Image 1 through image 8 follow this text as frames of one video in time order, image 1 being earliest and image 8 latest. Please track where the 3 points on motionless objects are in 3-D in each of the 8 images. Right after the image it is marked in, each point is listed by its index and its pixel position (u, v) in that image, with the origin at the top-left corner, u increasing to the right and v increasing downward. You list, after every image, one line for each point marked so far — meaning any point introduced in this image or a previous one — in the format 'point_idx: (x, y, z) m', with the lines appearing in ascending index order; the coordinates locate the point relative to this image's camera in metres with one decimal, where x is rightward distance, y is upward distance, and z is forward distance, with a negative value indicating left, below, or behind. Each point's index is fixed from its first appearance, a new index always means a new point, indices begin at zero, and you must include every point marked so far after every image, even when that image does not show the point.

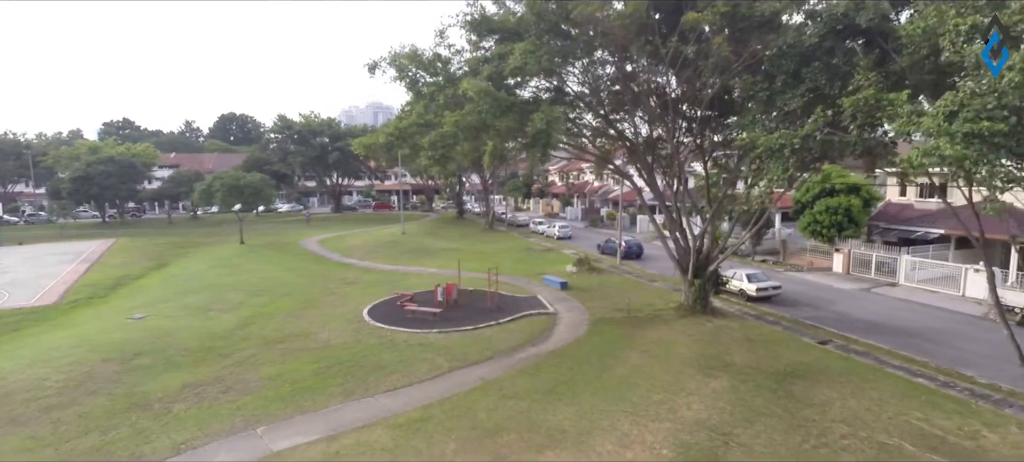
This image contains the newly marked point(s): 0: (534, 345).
0: (+0.7, -3.9, +18.0) m
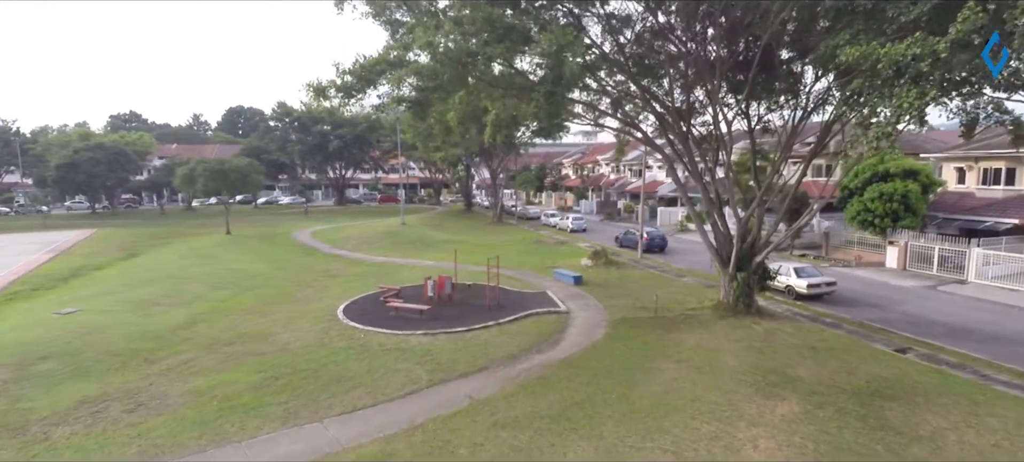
0: (+0.7, -3.3, +14.3) m
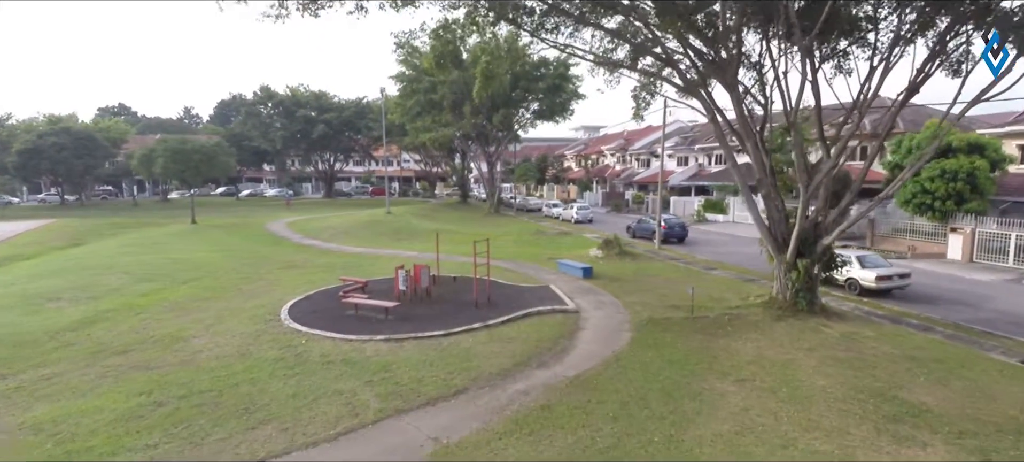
0: (+0.6, -2.6, +10.2) m
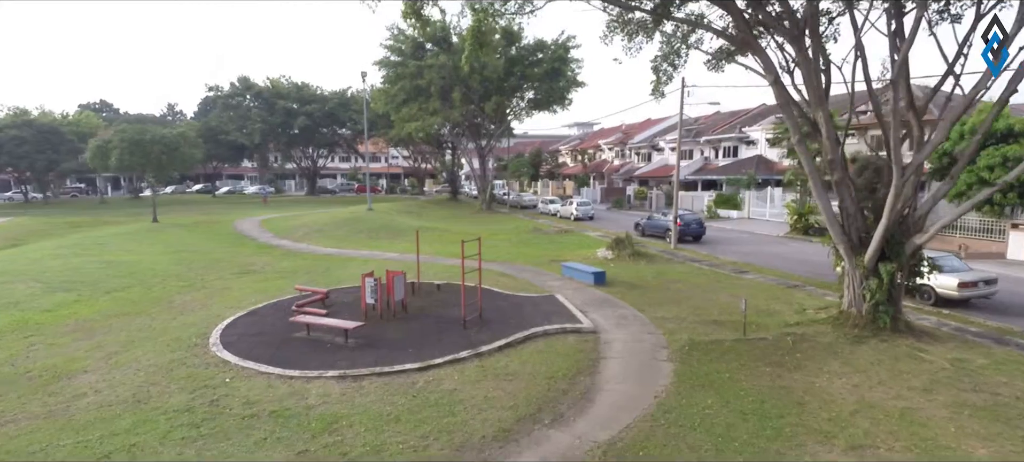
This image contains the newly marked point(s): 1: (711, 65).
0: (+0.6, -2.5, +7.0) m
1: (+5.9, +4.9, +15.9) m
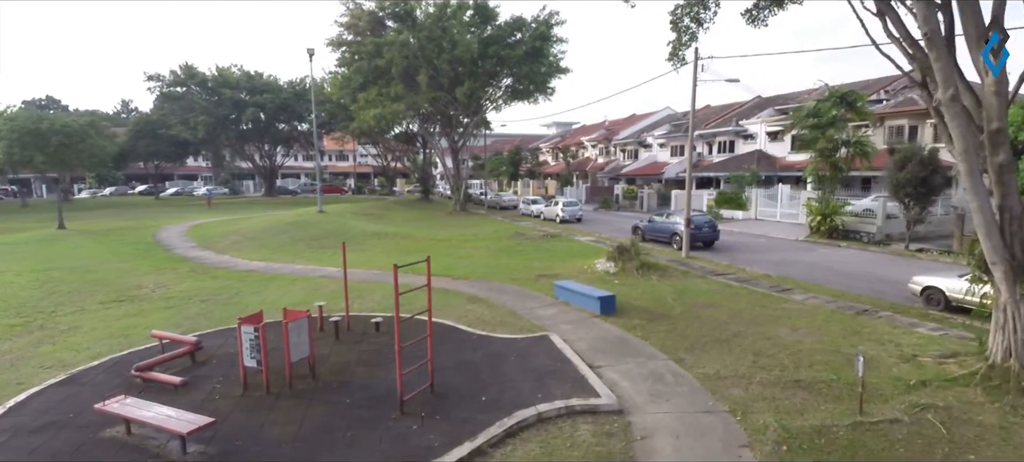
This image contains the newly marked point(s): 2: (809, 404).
0: (+0.4, -2.7, +2.8) m
1: (+5.3, +4.8, +11.8) m
2: (+3.9, -2.2, +7.0) m
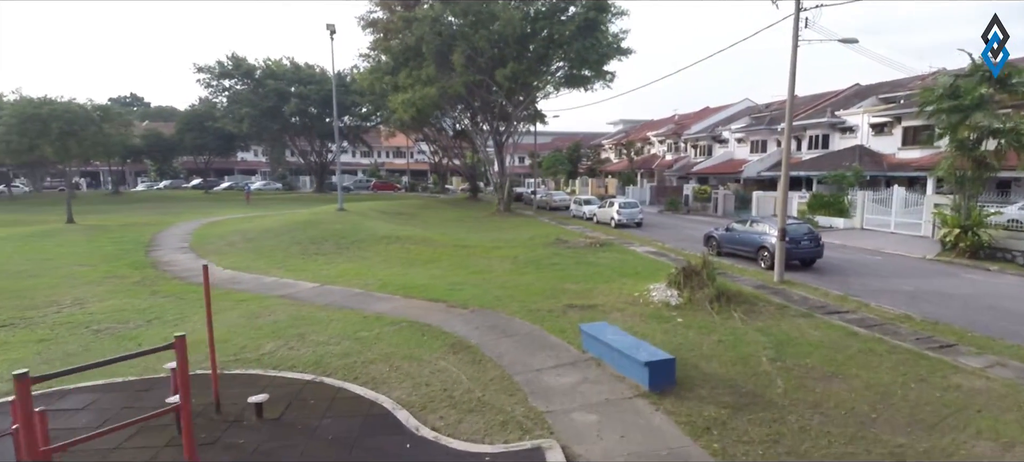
0: (-0.7, -3.0, -1.3) m
1: (+5.4, +4.4, +7.1) m
2: (+3.3, -2.6, +2.5) m
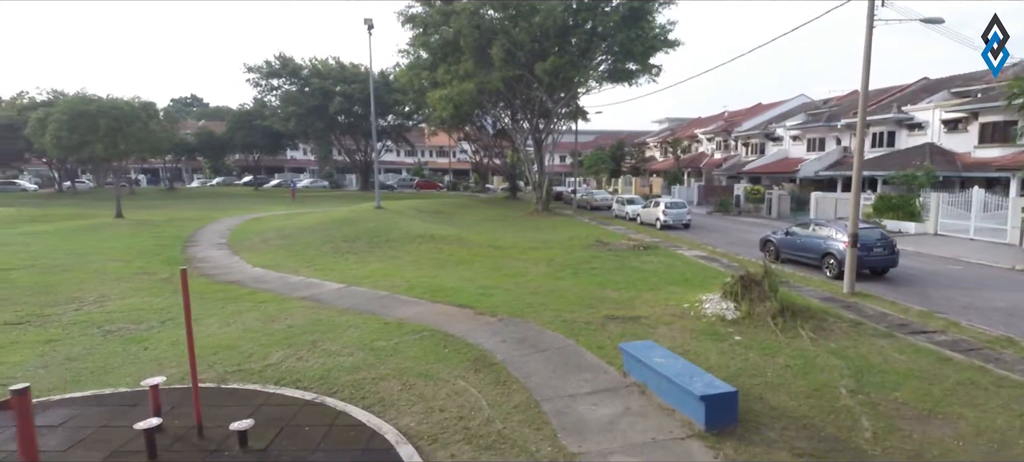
0: (-1.0, -3.0, -2.2) m
1: (+5.8, +4.3, +5.7) m
2: (+3.2, -2.7, +1.3) m
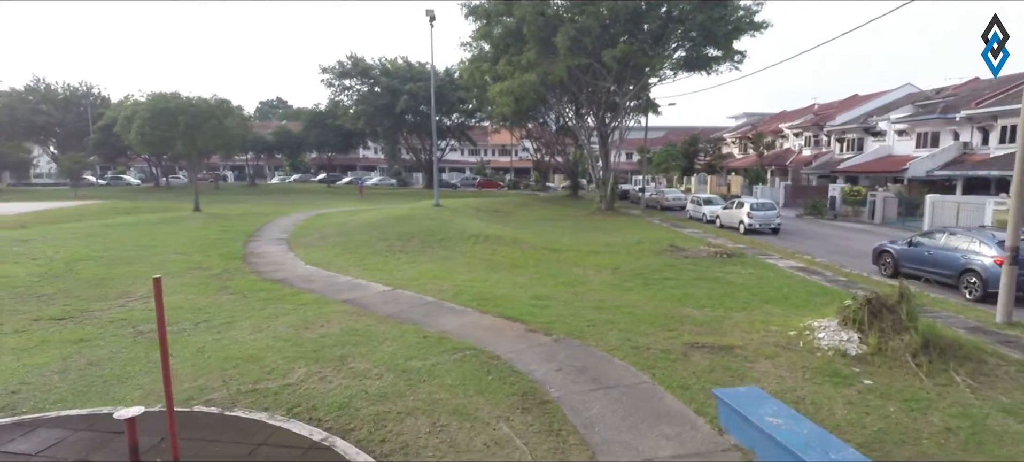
0: (-1.6, -3.0, -3.3) m
1: (+6.3, +4.1, +3.5) m
2: (+3.0, -2.8, -0.5) m
